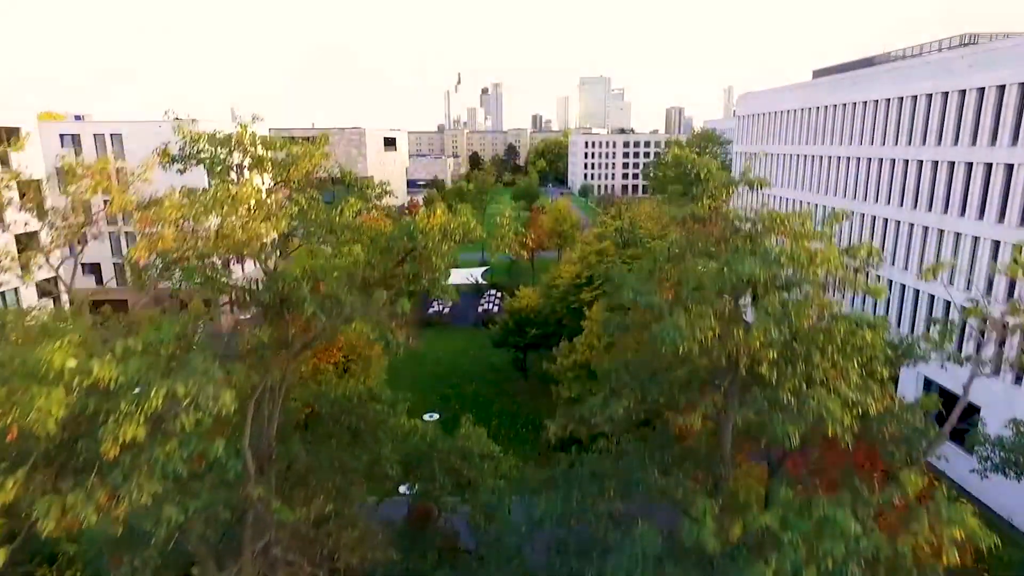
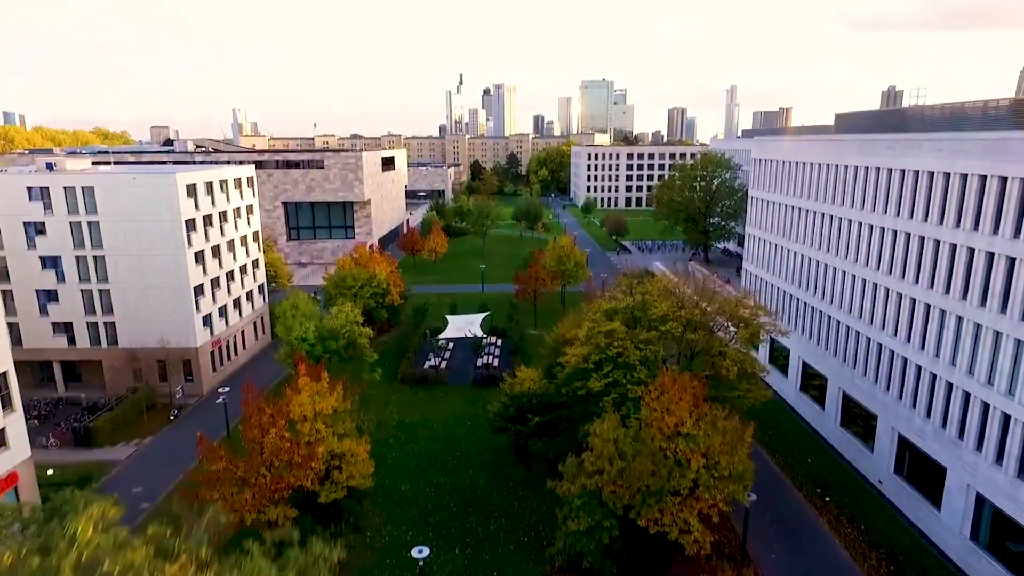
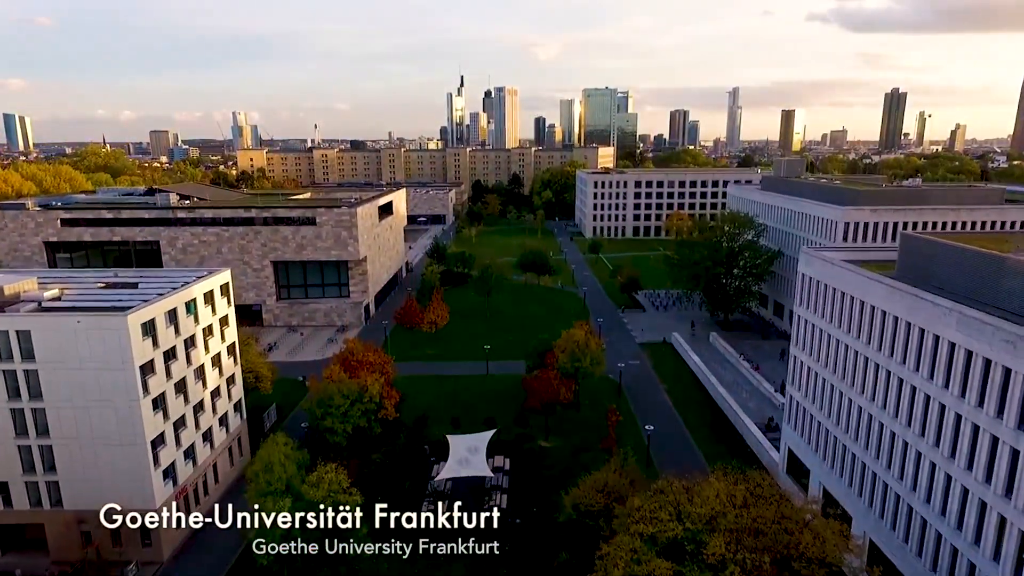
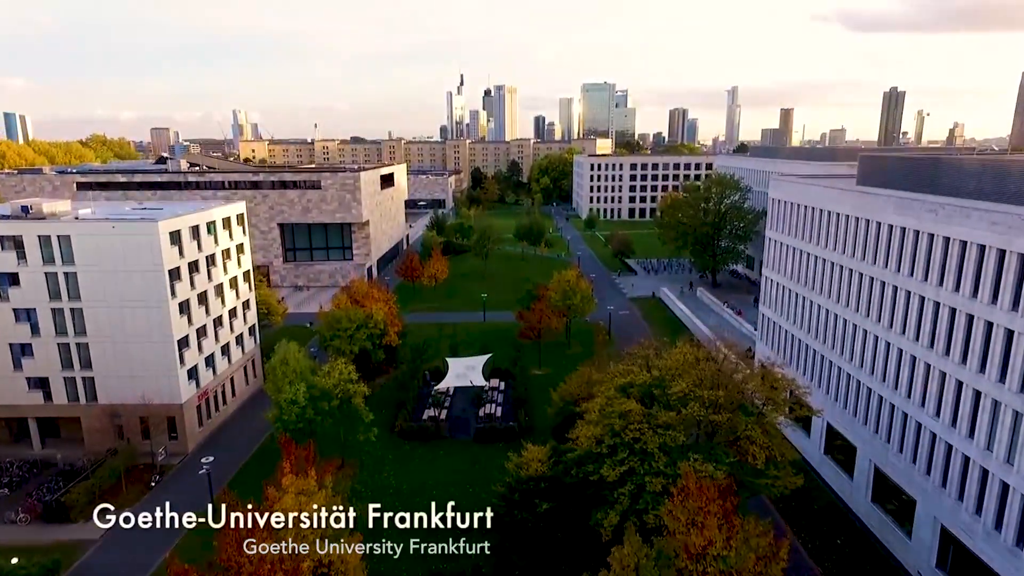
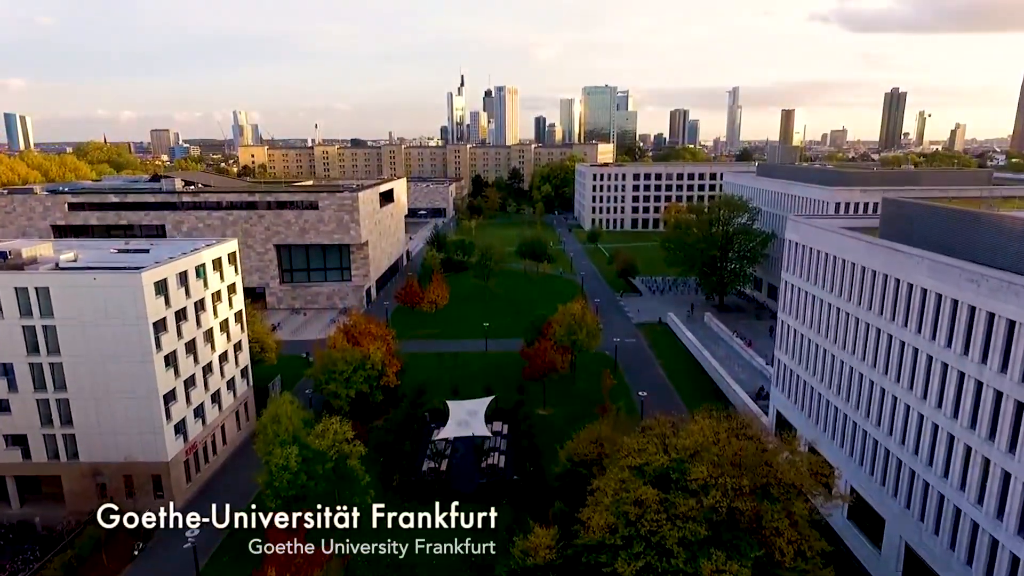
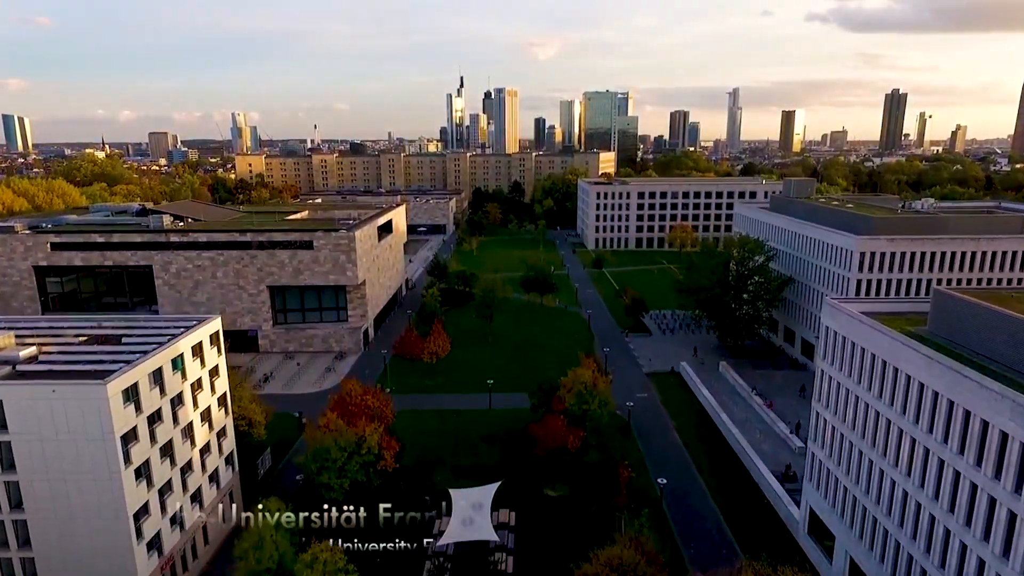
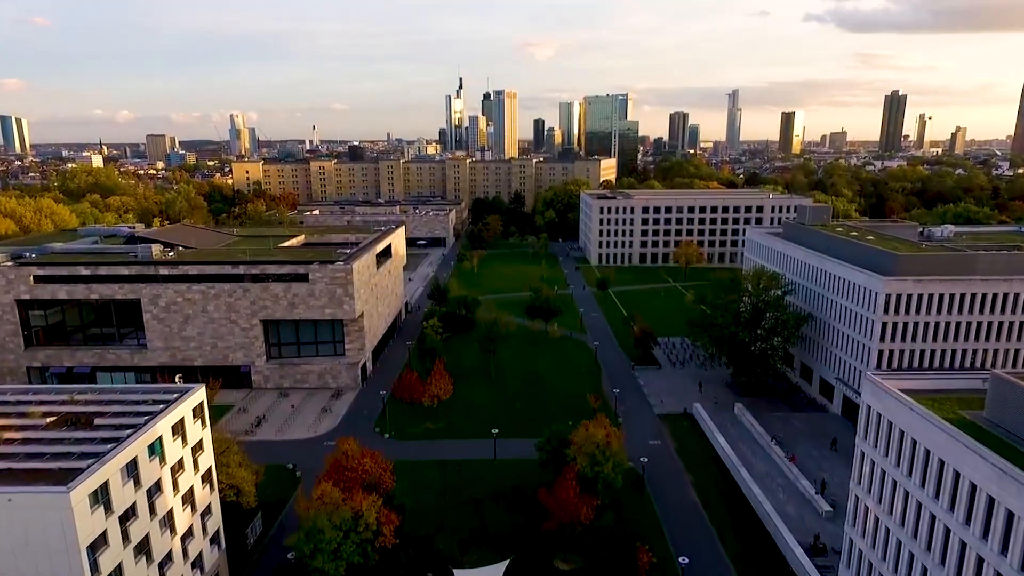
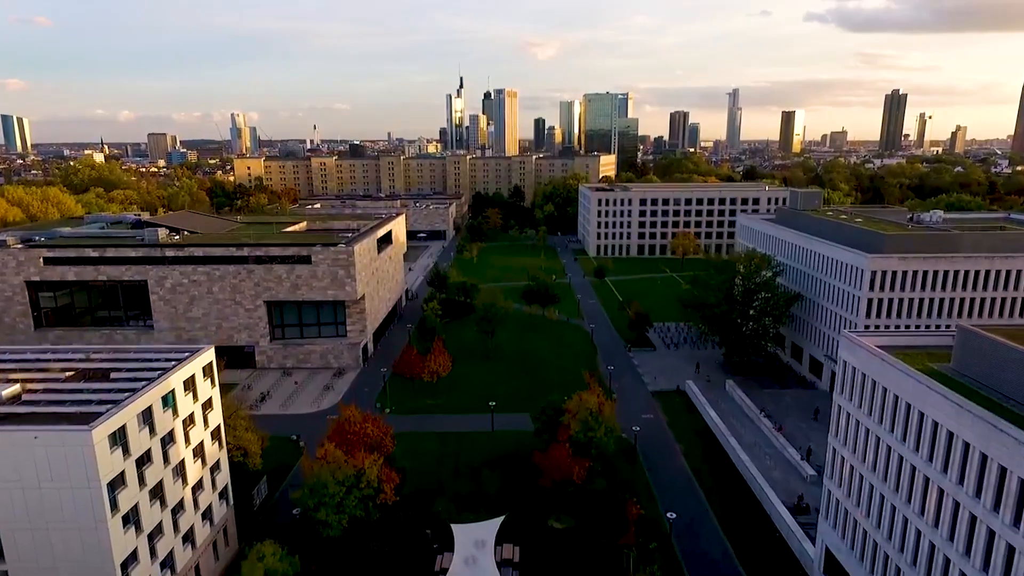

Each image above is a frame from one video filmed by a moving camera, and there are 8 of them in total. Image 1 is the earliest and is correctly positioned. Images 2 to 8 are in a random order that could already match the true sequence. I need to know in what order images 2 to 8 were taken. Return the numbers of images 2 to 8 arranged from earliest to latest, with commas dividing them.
2, 4, 5, 3, 6, 8, 7
